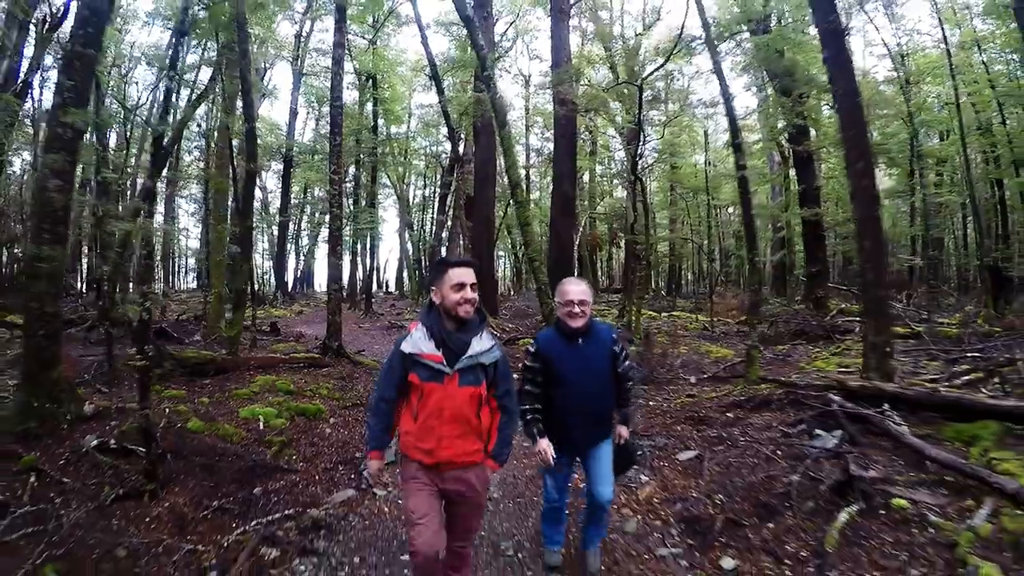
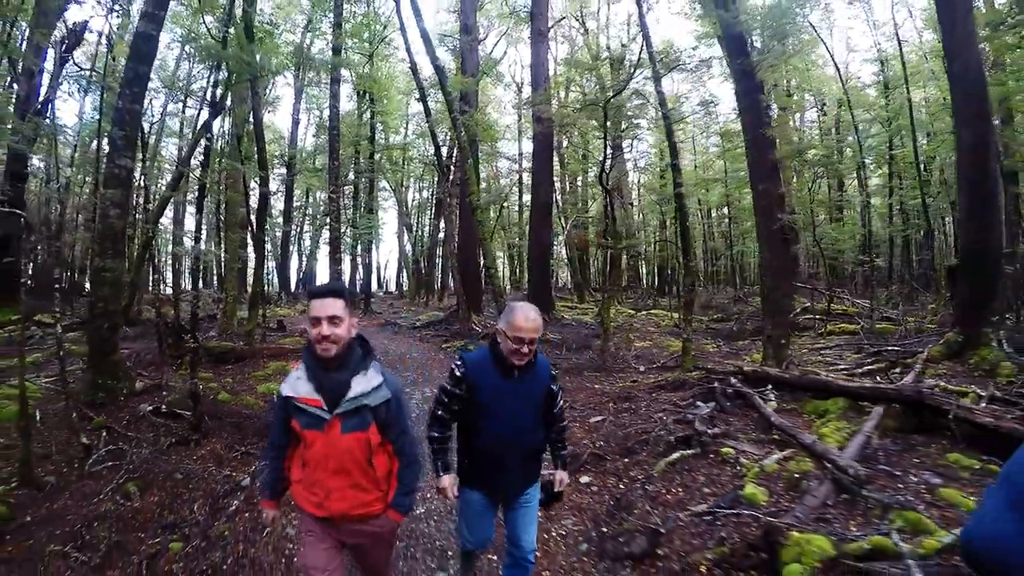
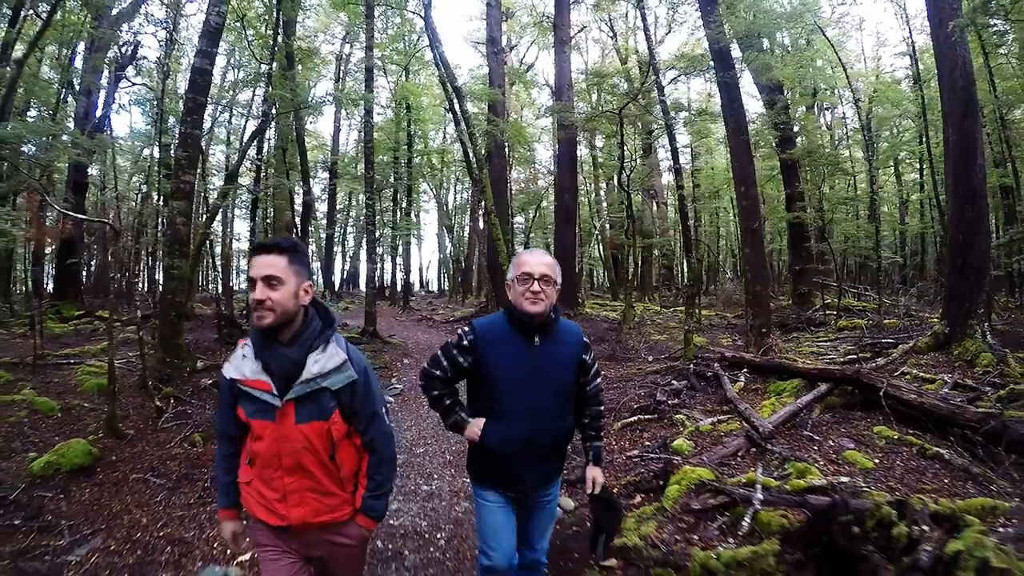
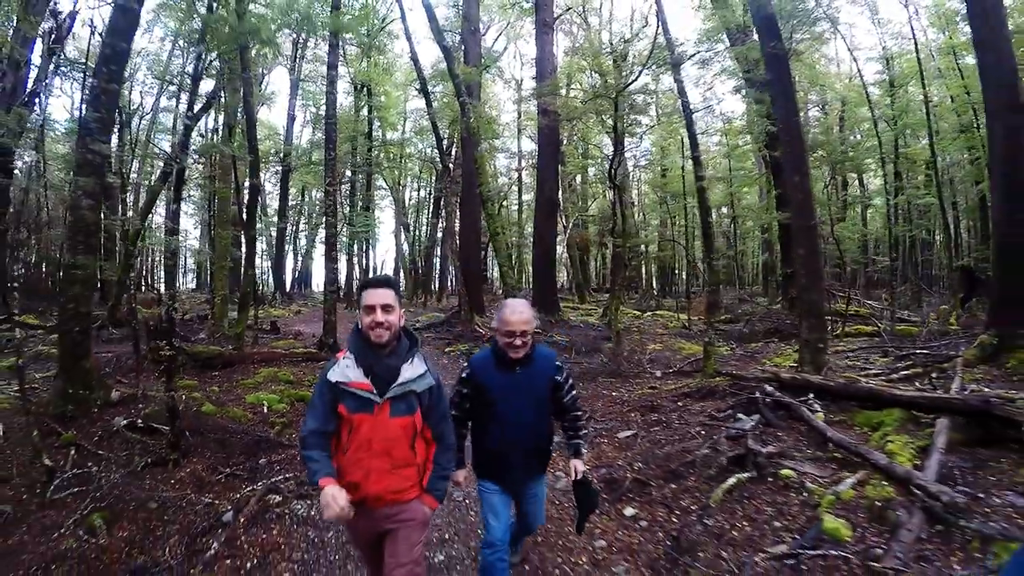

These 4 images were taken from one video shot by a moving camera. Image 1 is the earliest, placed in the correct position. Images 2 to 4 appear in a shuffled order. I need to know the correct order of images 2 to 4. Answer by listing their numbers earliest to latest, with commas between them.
4, 2, 3
